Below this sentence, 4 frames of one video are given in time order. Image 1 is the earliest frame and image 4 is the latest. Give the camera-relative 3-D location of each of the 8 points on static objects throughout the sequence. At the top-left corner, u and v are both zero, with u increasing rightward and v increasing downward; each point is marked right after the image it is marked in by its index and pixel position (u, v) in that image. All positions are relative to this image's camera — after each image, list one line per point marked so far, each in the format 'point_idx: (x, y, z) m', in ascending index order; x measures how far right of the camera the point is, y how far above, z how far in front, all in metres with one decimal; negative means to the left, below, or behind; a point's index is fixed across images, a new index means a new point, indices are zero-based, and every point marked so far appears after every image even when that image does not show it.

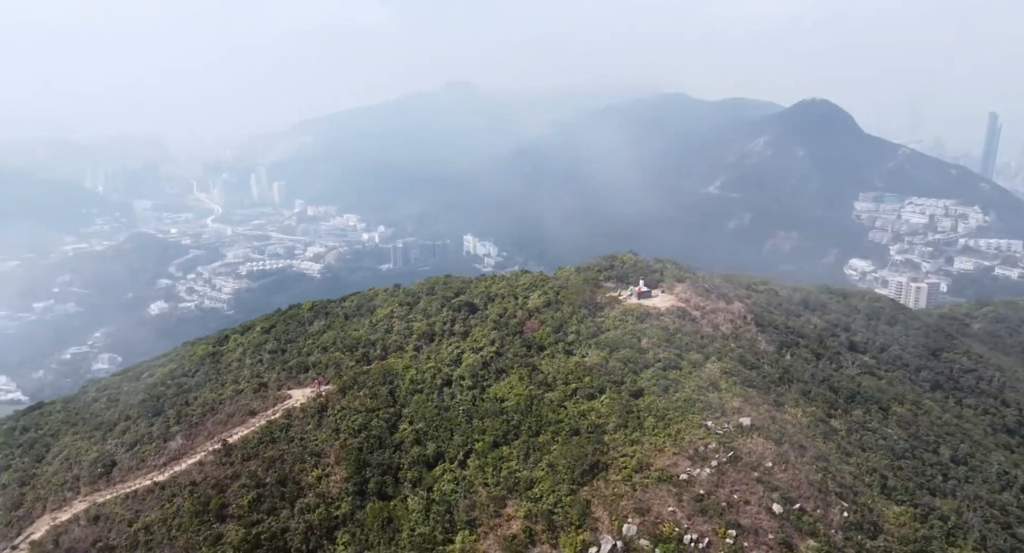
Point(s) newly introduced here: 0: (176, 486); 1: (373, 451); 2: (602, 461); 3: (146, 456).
0: (-8.3, -5.2, +14.6) m
1: (-3.1, -4.0, +13.2) m
2: (+1.5, -3.3, +10.5) m
3: (-10.7, -5.2, +17.0) m
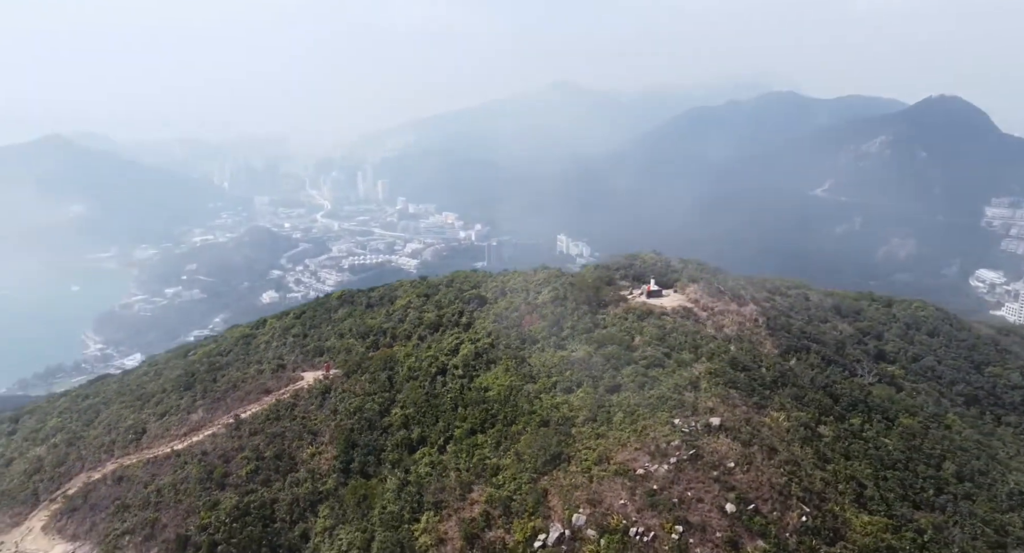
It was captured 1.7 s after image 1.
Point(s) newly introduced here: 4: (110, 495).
0: (-8.6, -4.7, +15.6) m
1: (-3.5, -3.7, +13.8) m
2: (+0.9, -3.2, +10.6) m
3: (-10.7, -4.7, +18.3) m
4: (-10.5, -5.7, +15.3) m
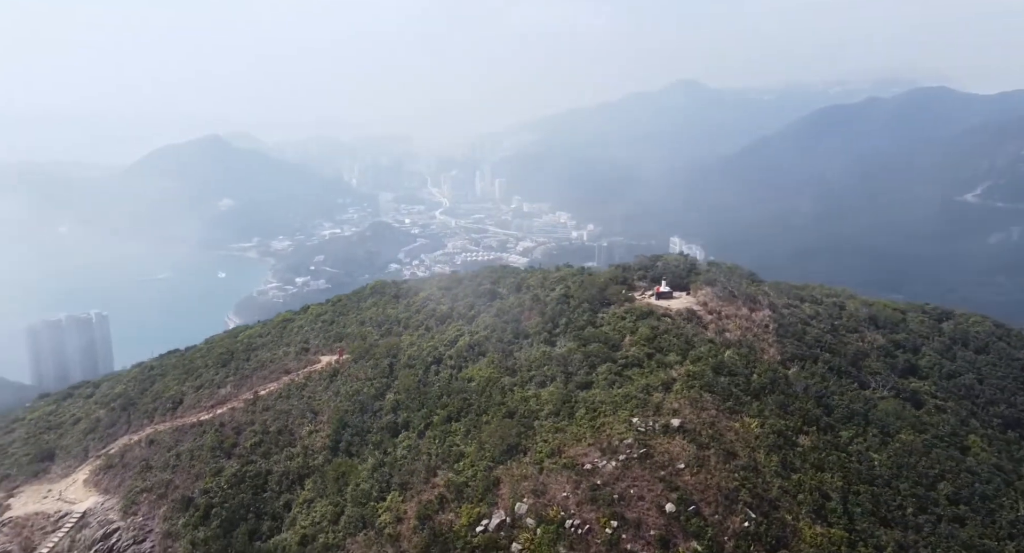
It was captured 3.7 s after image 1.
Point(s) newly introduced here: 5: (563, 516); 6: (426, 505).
0: (-8.8, -4.3, +17.0) m
1: (-3.9, -3.4, +14.6) m
2: (+0.1, -3.1, +10.9) m
3: (-10.6, -4.2, +19.9) m
4: (-10.7, -5.2, +16.9) m
5: (+0.8, -3.8, +9.3) m
6: (-1.6, -4.1, +10.6) m
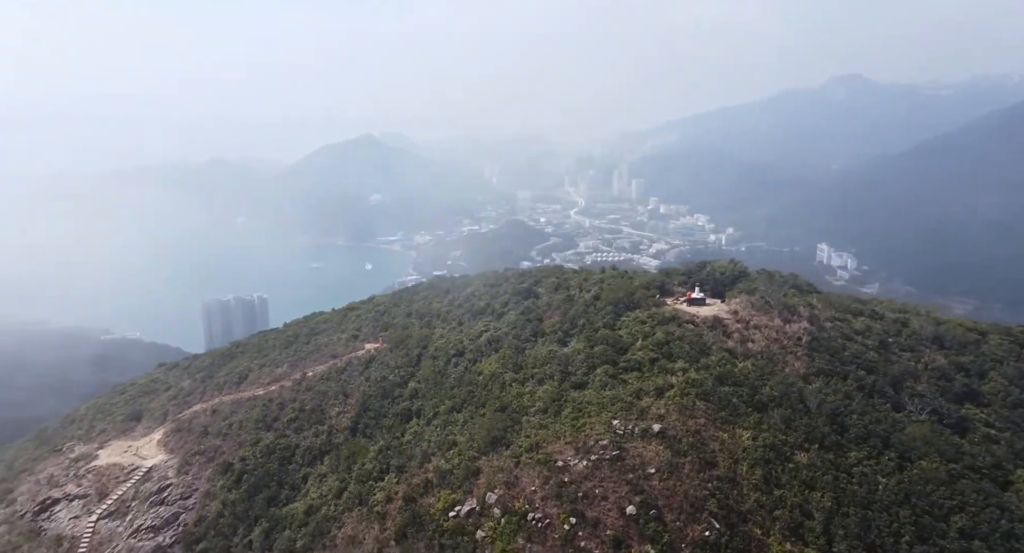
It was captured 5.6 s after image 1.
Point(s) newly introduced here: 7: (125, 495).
0: (-8.1, -4.0, +18.8) m
1: (-3.6, -3.3, +15.7) m
2: (-0.1, -3.1, +11.5) m
3: (-9.4, -3.7, +21.9) m
4: (-10.1, -4.8, +19.0) m
5: (+0.3, -3.9, +9.8) m
6: (-1.9, -4.1, +11.4) m
7: (-10.8, -6.1, +16.3) m
